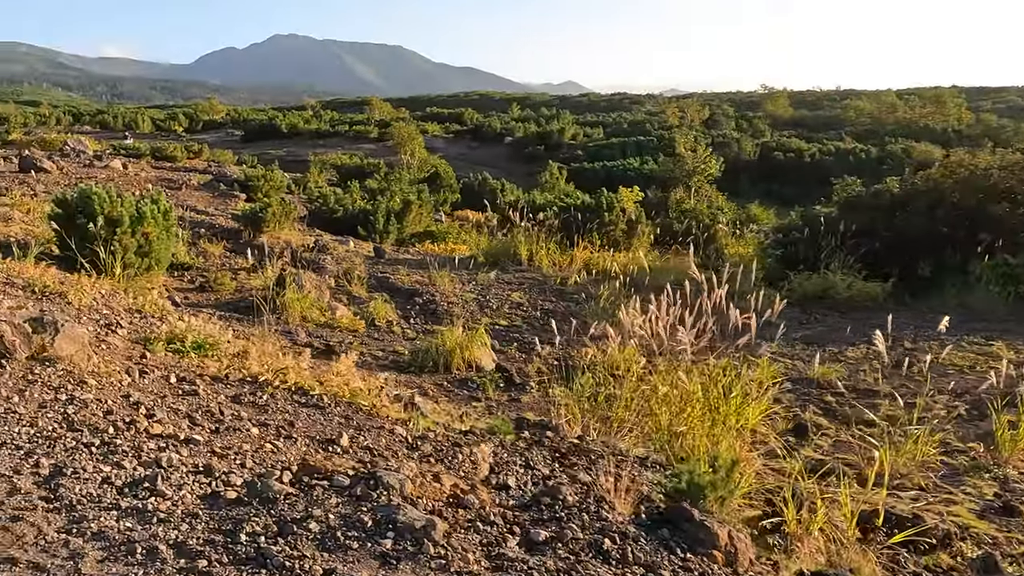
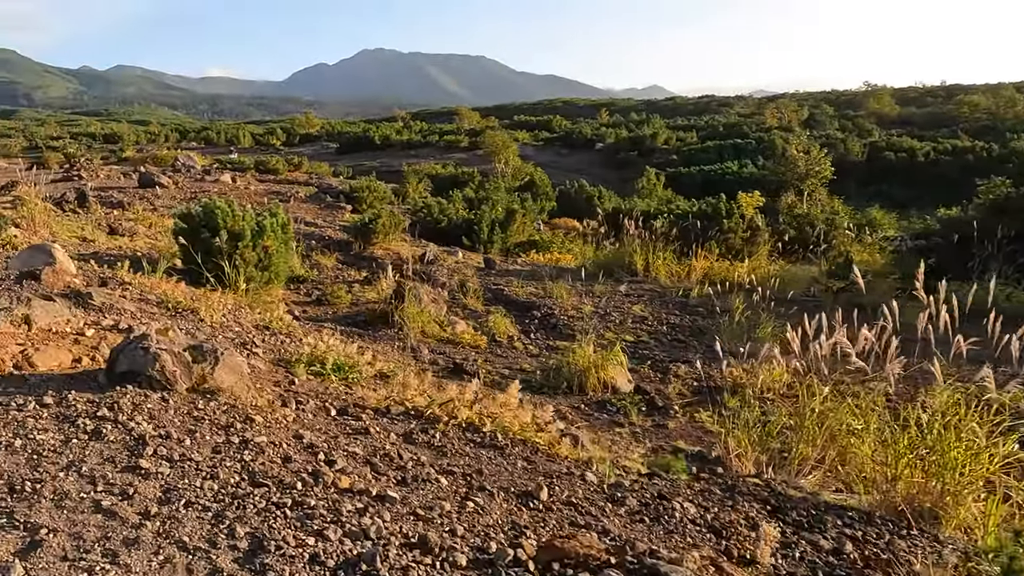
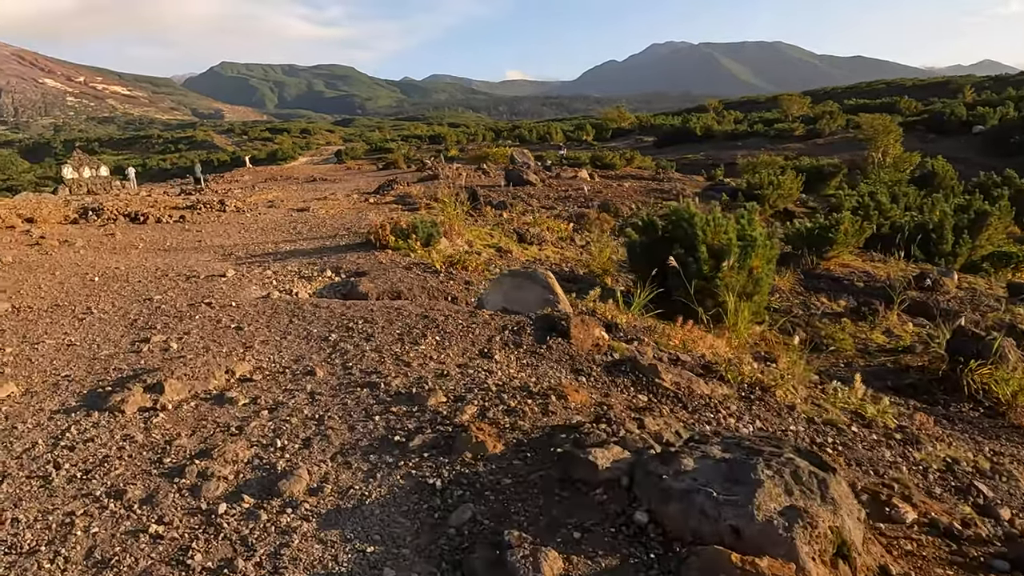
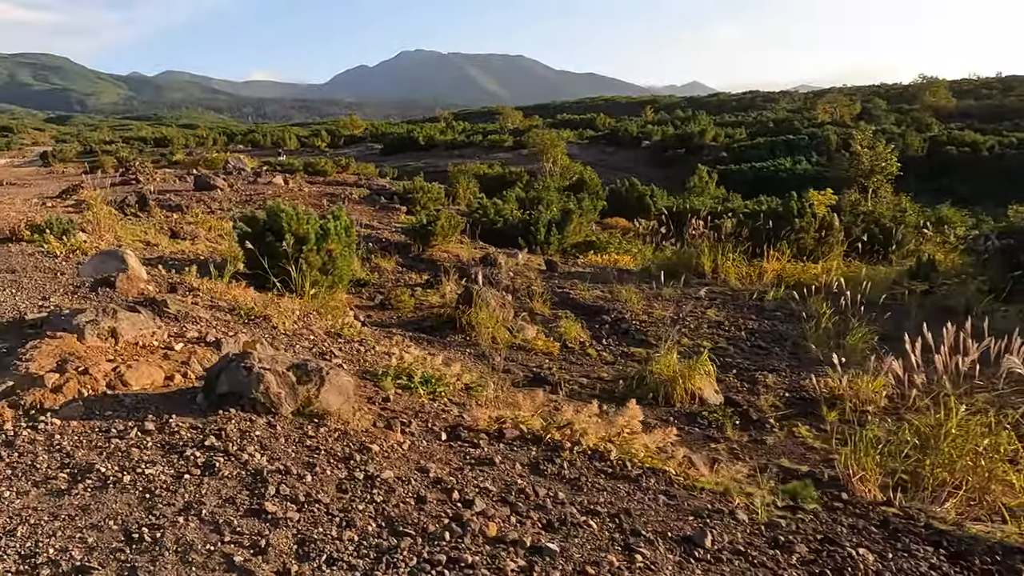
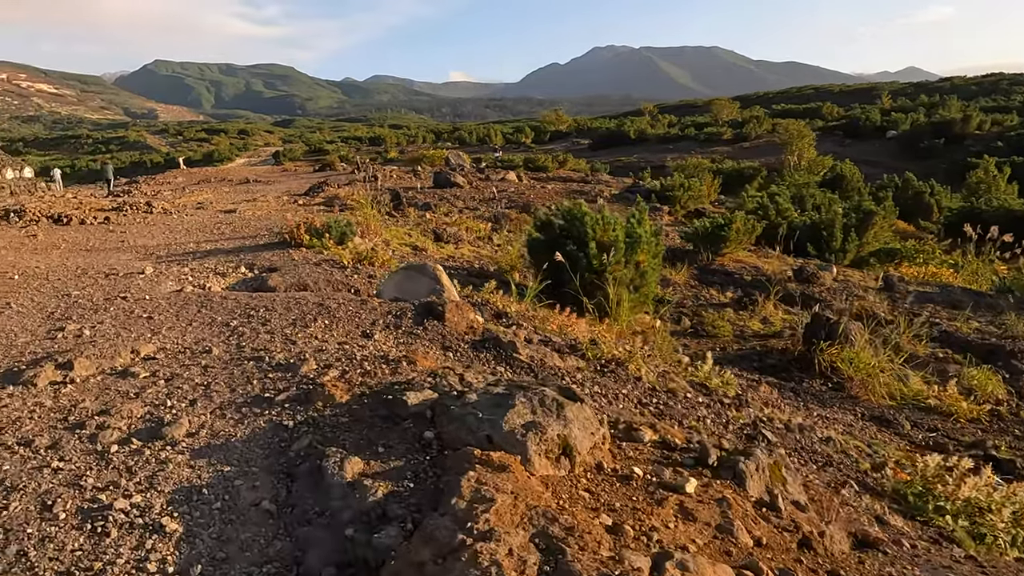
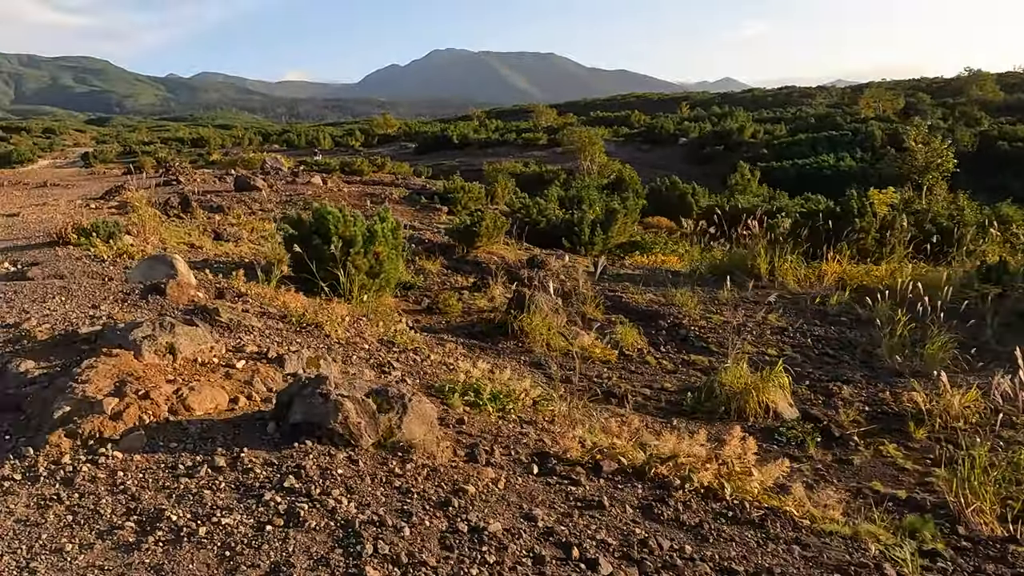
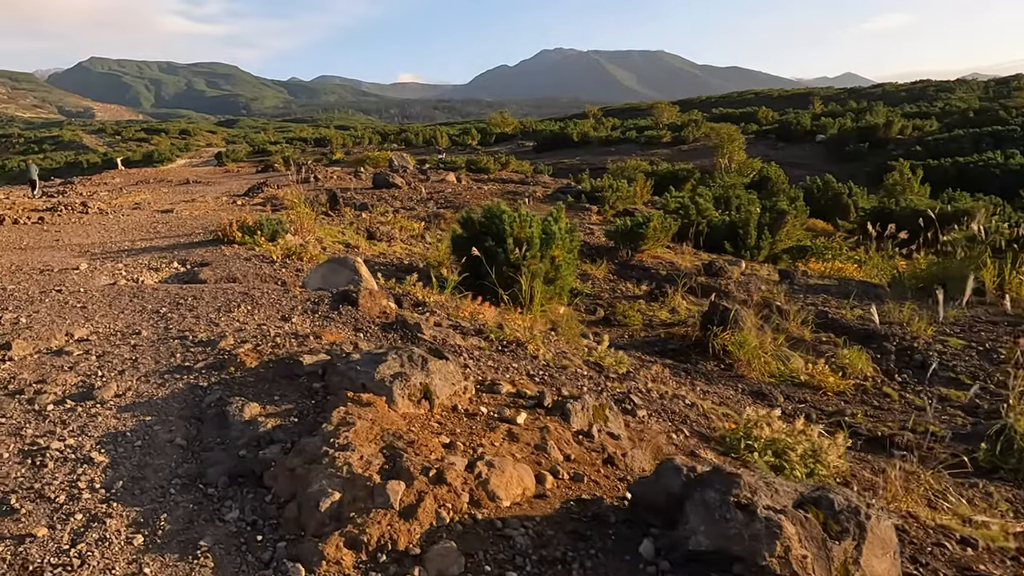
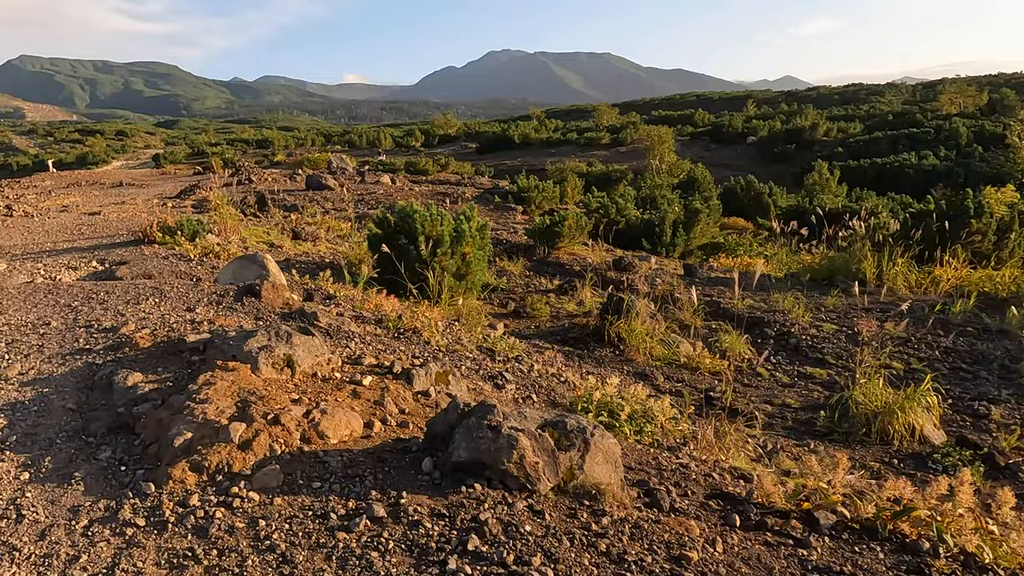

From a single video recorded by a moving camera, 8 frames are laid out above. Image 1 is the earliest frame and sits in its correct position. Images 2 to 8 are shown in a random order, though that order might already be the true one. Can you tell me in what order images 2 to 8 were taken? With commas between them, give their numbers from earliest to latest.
2, 4, 6, 8, 7, 5, 3
